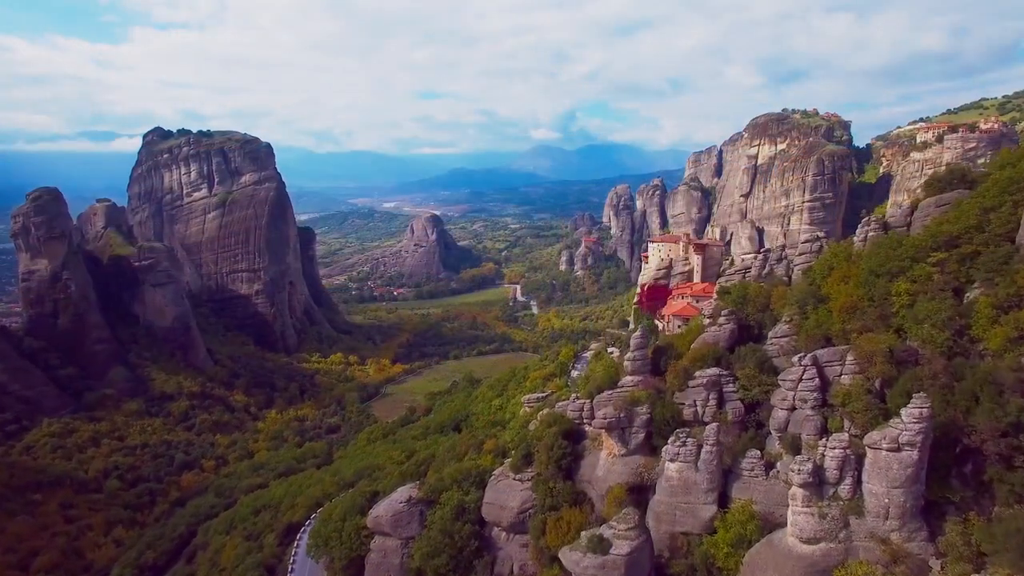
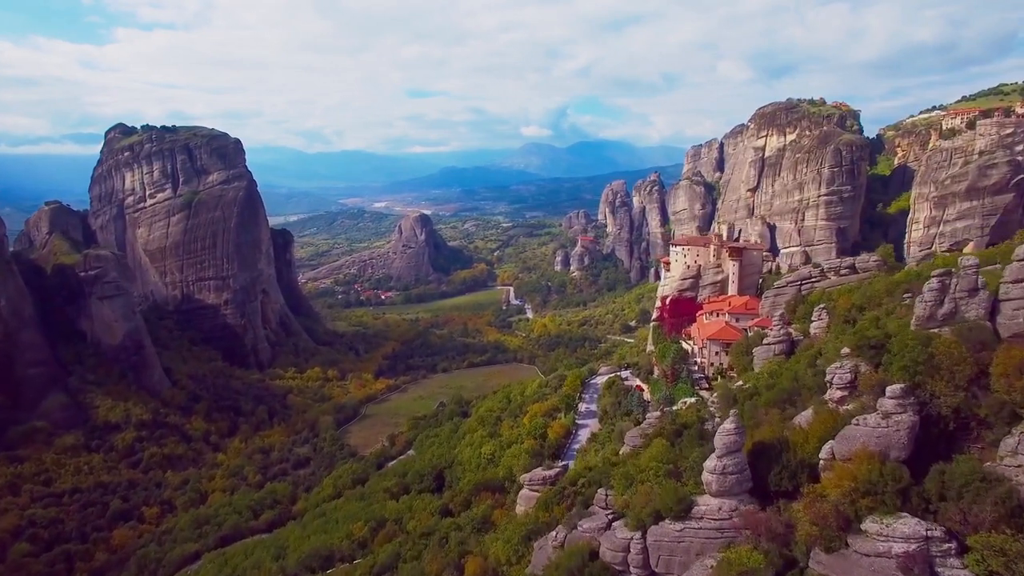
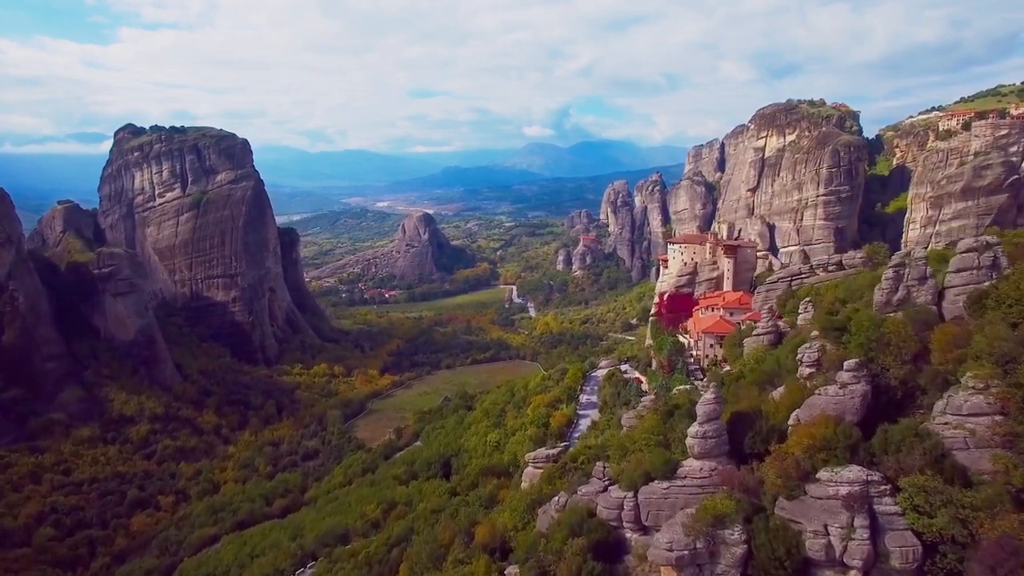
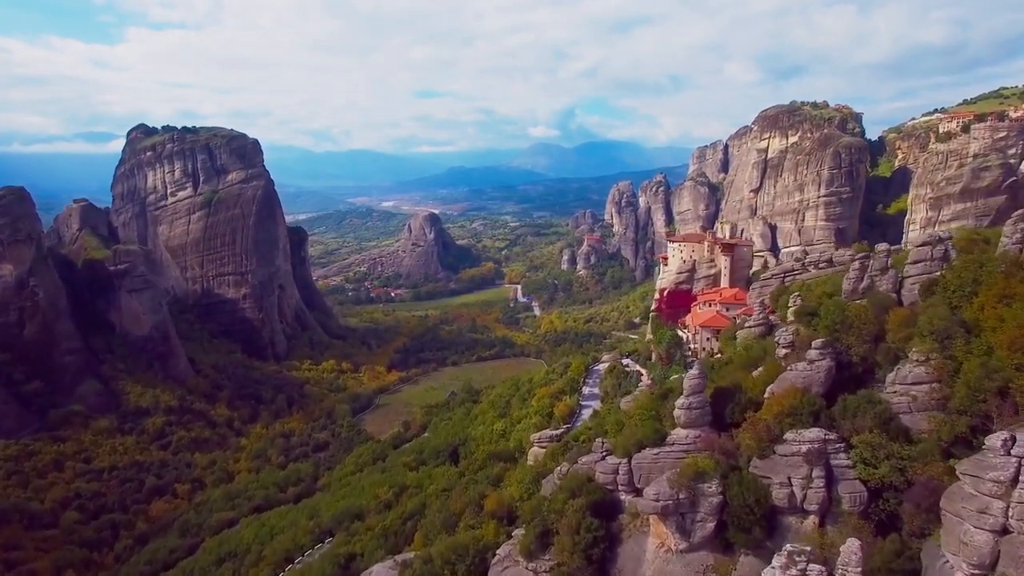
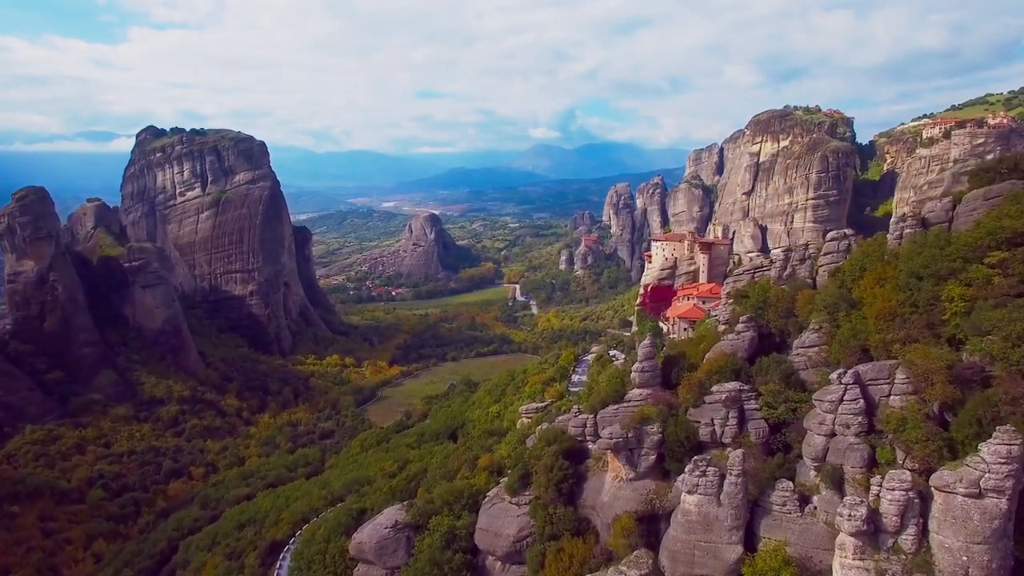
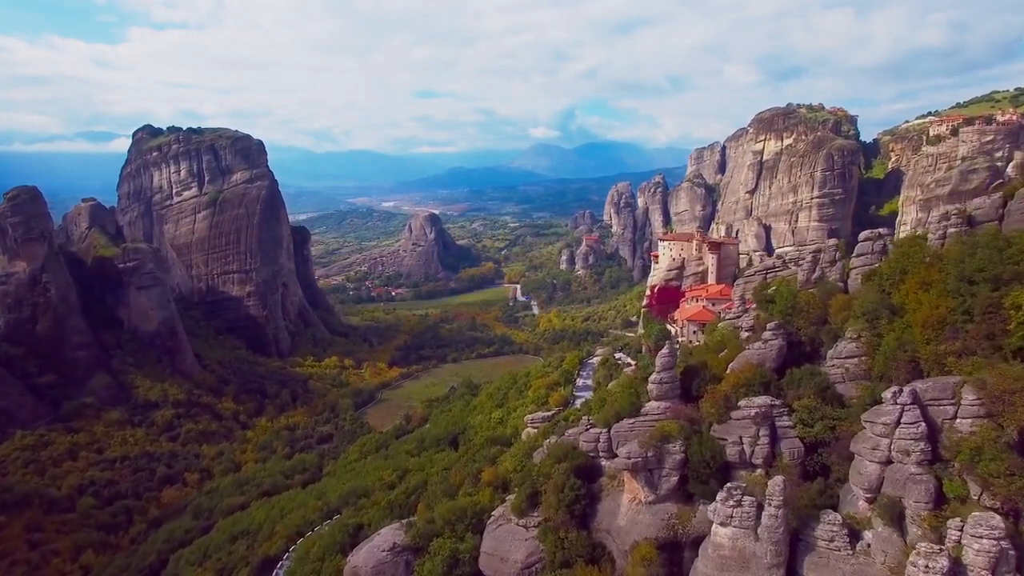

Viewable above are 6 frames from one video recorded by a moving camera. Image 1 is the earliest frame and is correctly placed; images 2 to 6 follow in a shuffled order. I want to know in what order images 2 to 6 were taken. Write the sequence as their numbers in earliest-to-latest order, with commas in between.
5, 6, 4, 3, 2
